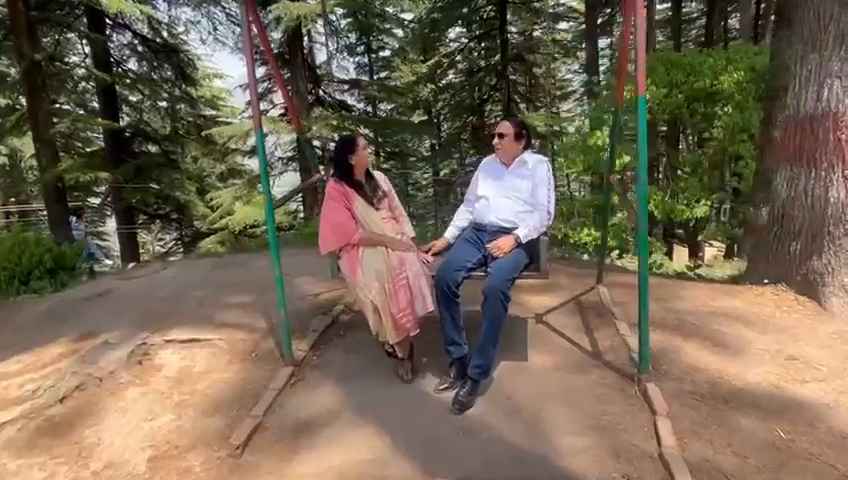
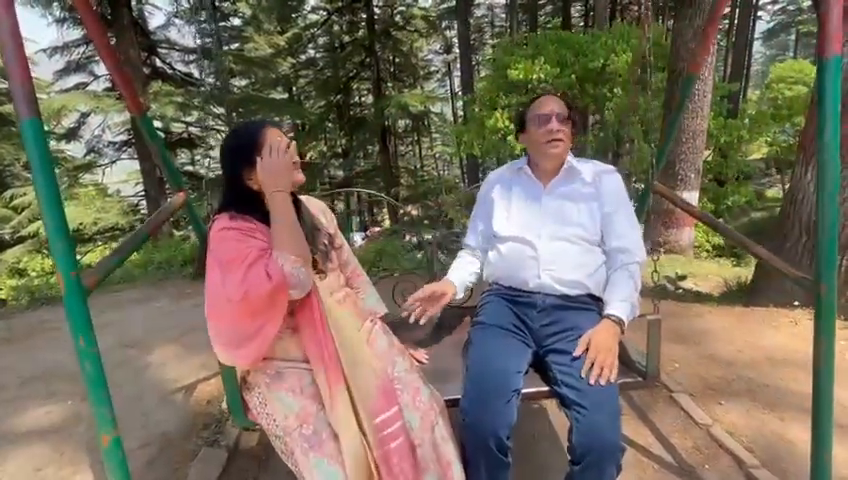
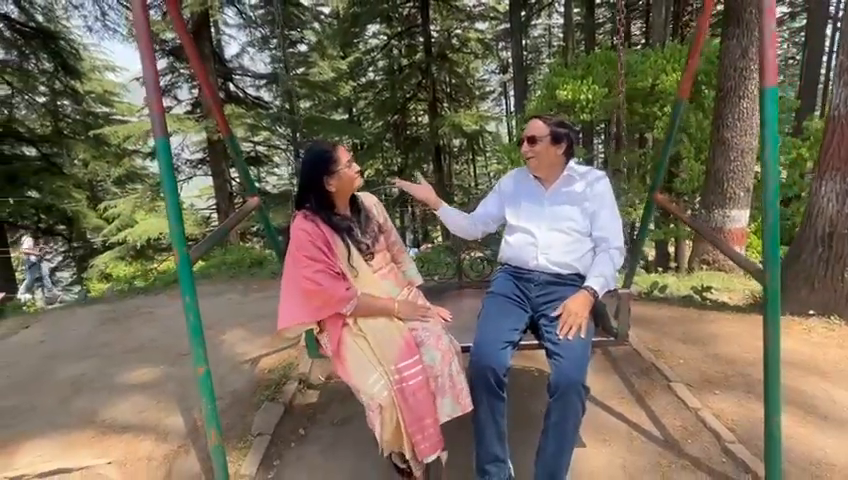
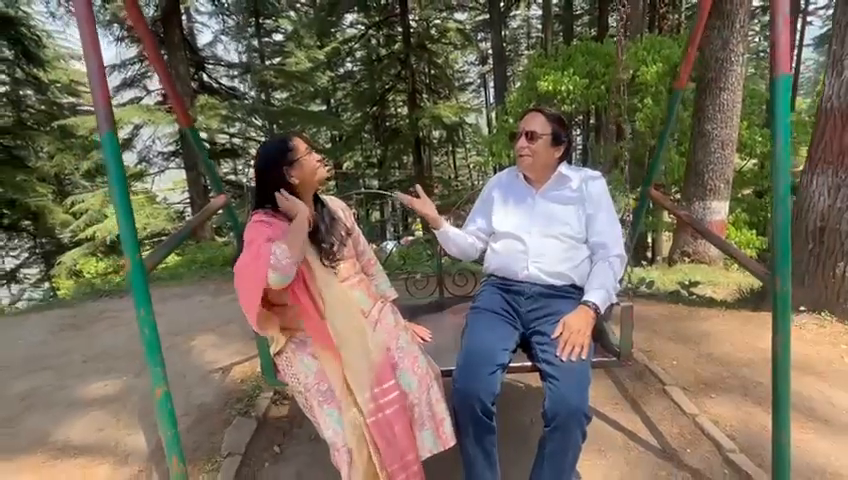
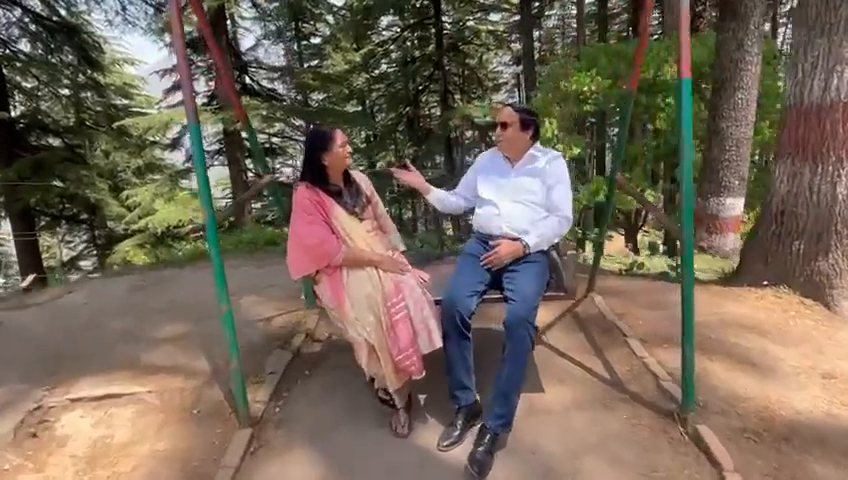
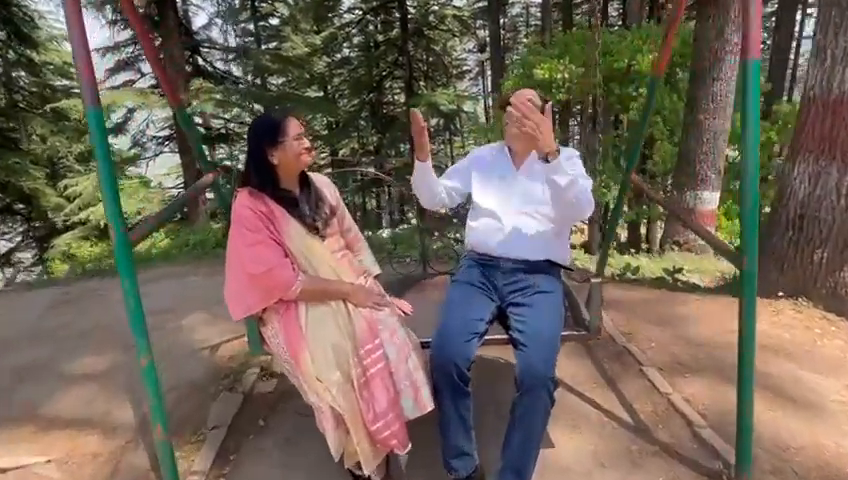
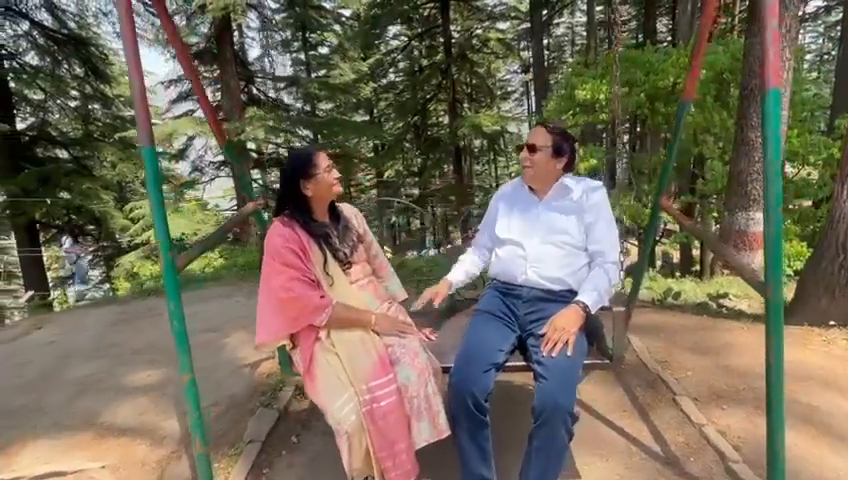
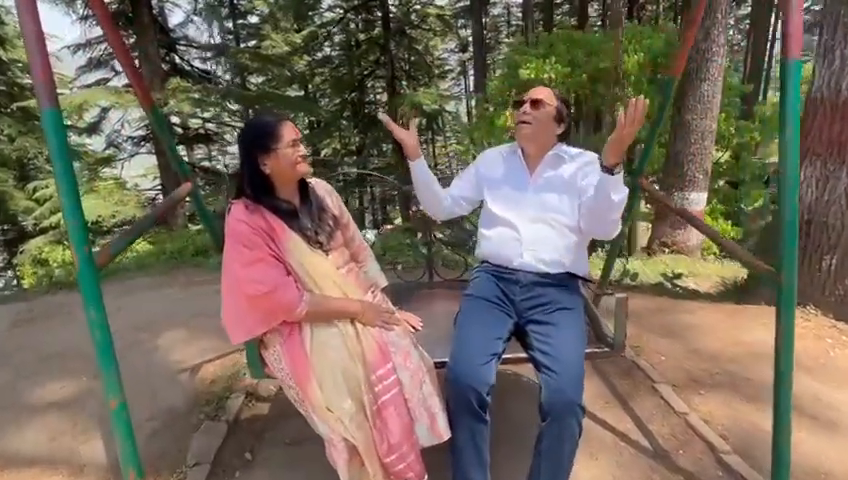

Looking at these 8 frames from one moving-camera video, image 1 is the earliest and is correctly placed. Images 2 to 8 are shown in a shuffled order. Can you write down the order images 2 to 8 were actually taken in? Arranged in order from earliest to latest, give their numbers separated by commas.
5, 6, 8, 2, 4, 3, 7
